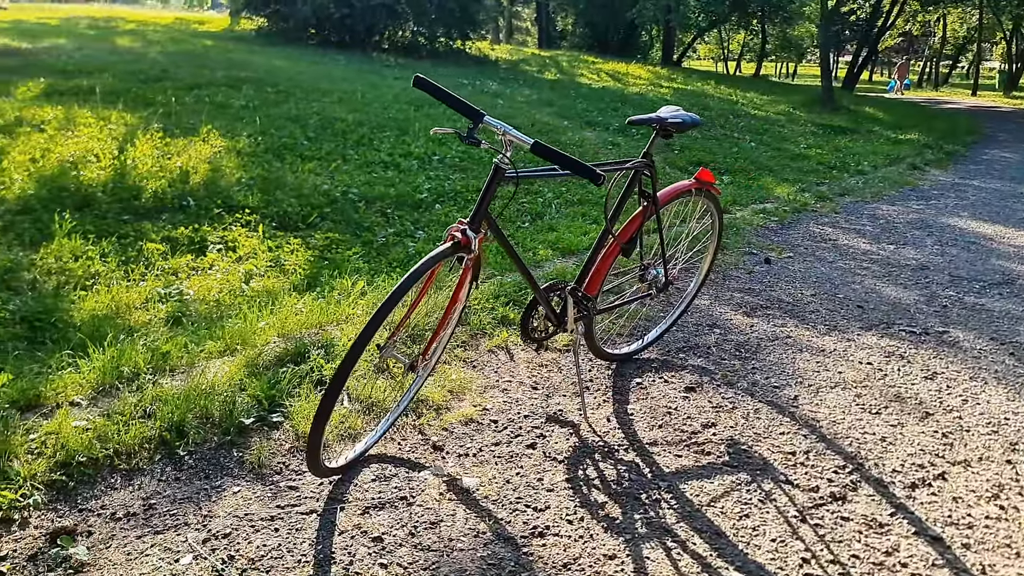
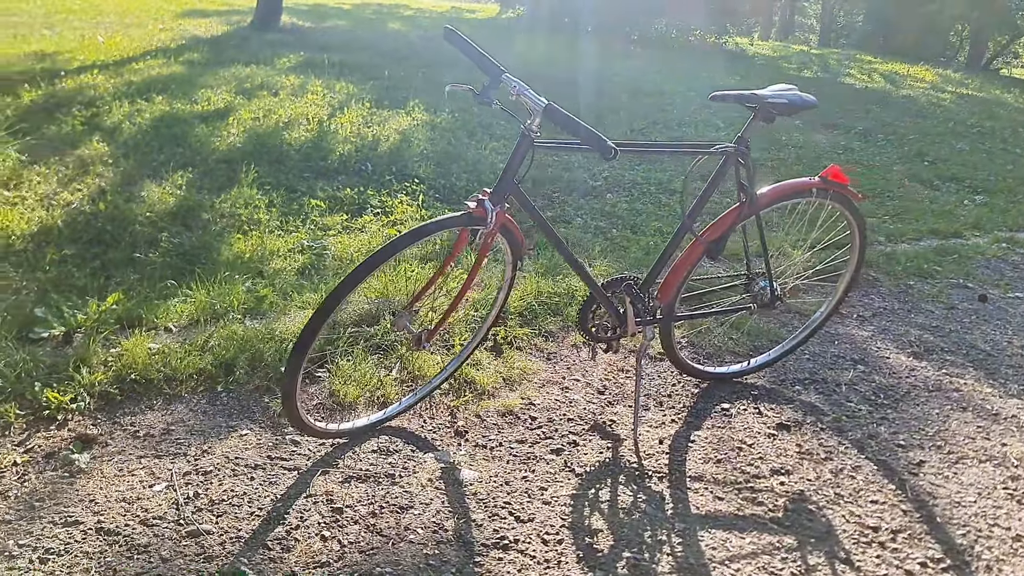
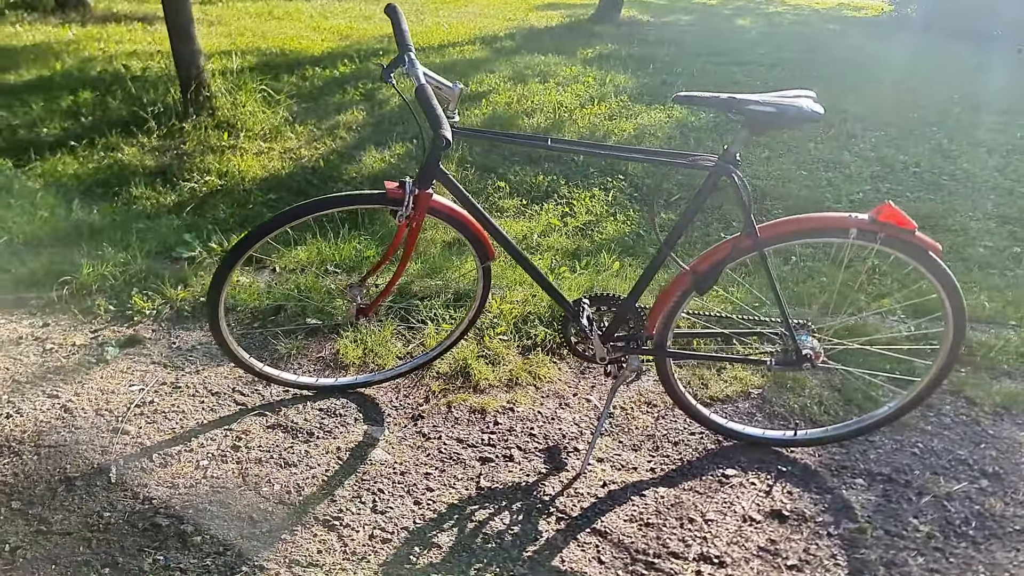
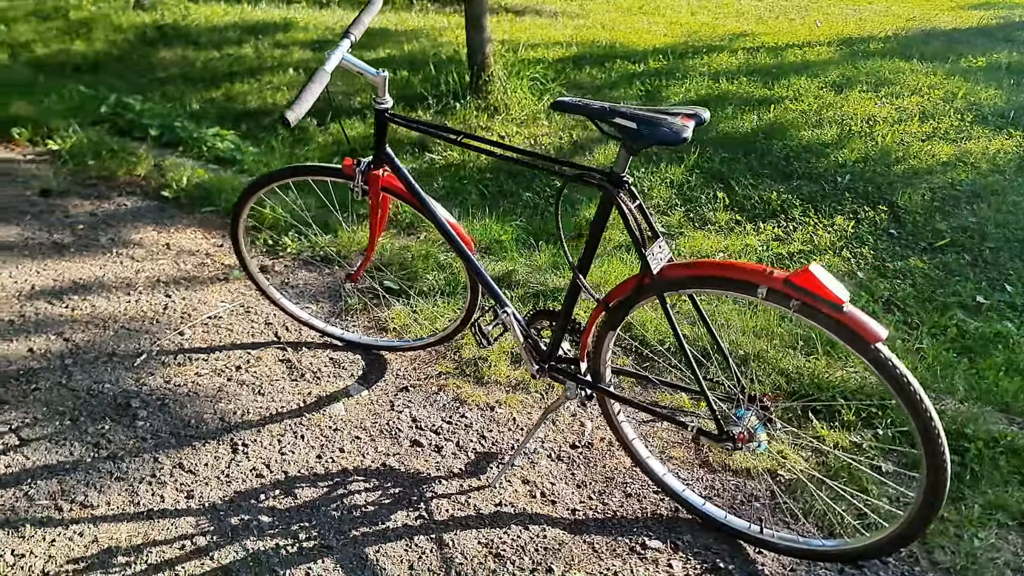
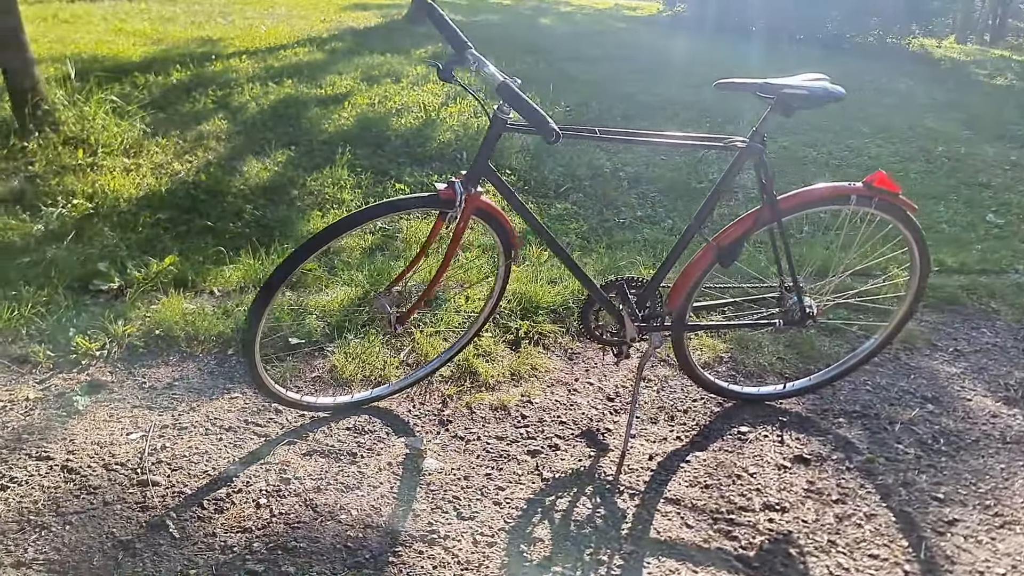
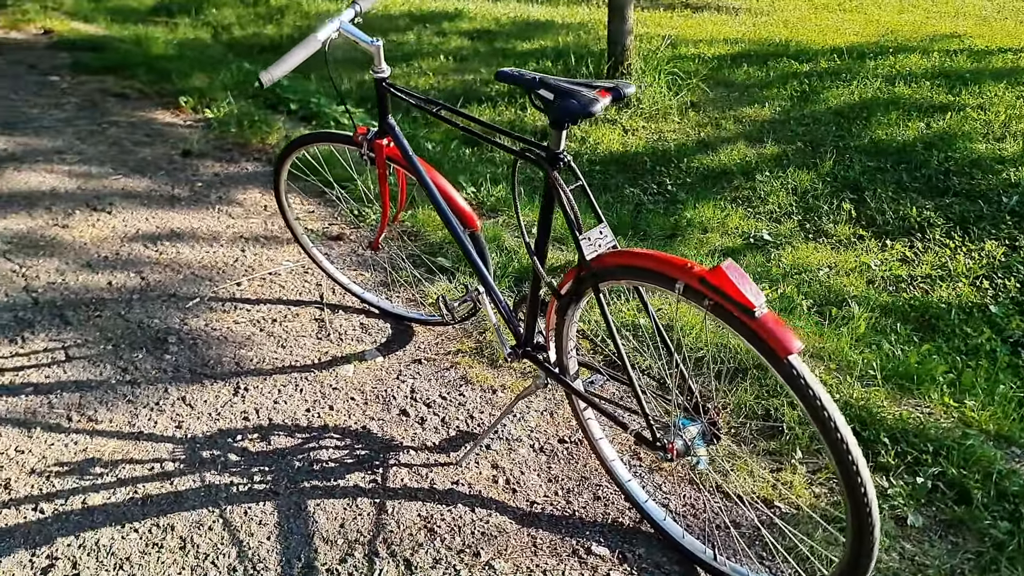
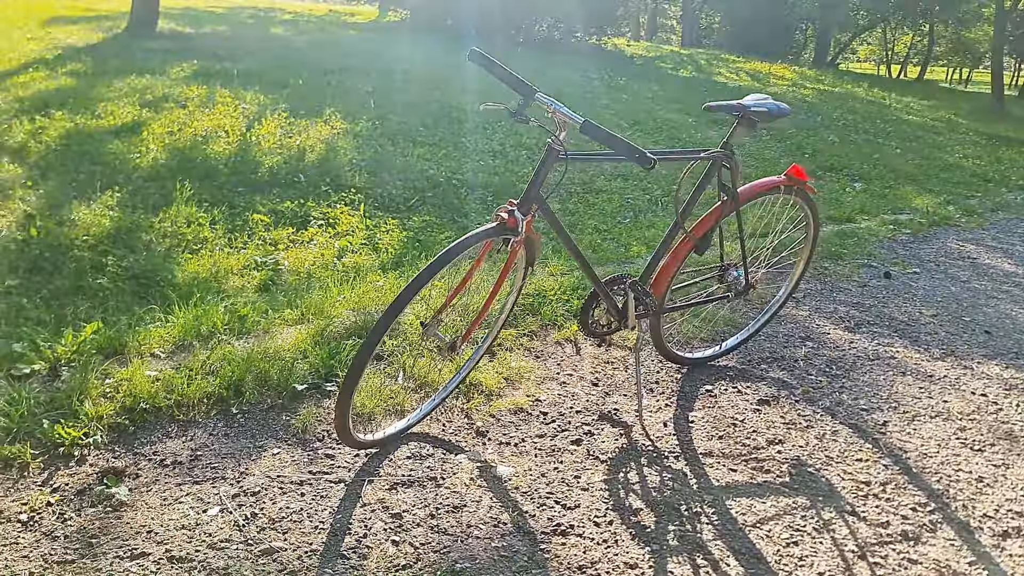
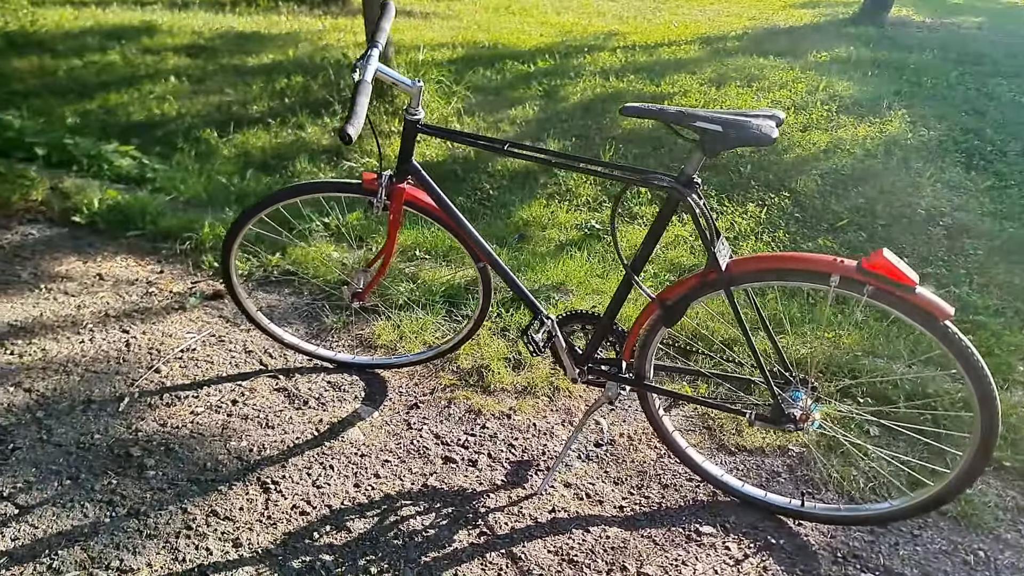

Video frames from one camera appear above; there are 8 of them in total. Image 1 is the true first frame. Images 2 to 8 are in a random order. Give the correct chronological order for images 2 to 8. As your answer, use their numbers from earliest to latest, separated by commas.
7, 2, 5, 3, 8, 4, 6
